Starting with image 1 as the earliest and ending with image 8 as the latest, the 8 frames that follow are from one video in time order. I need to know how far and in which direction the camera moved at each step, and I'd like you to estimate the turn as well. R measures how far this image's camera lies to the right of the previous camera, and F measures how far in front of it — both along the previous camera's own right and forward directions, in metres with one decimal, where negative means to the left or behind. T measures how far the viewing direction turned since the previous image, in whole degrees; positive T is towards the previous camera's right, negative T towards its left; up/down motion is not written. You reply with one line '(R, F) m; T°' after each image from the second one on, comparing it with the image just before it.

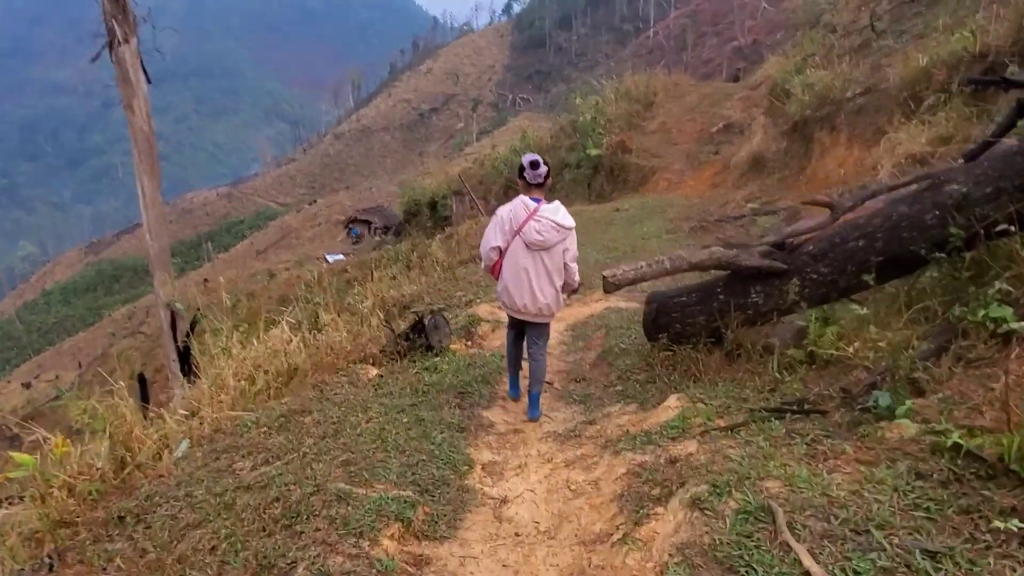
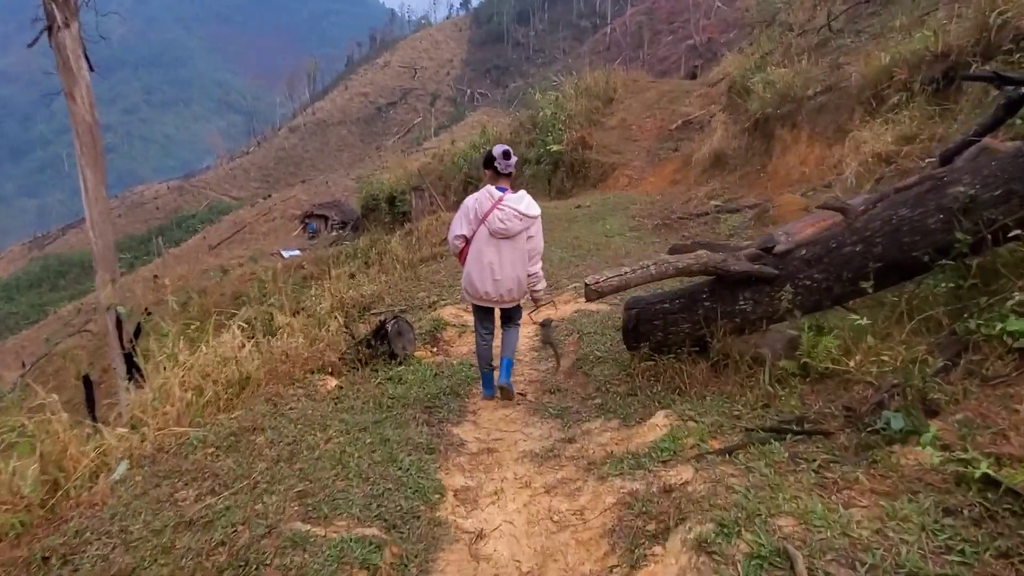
(-0.1, +0.3) m; +3°
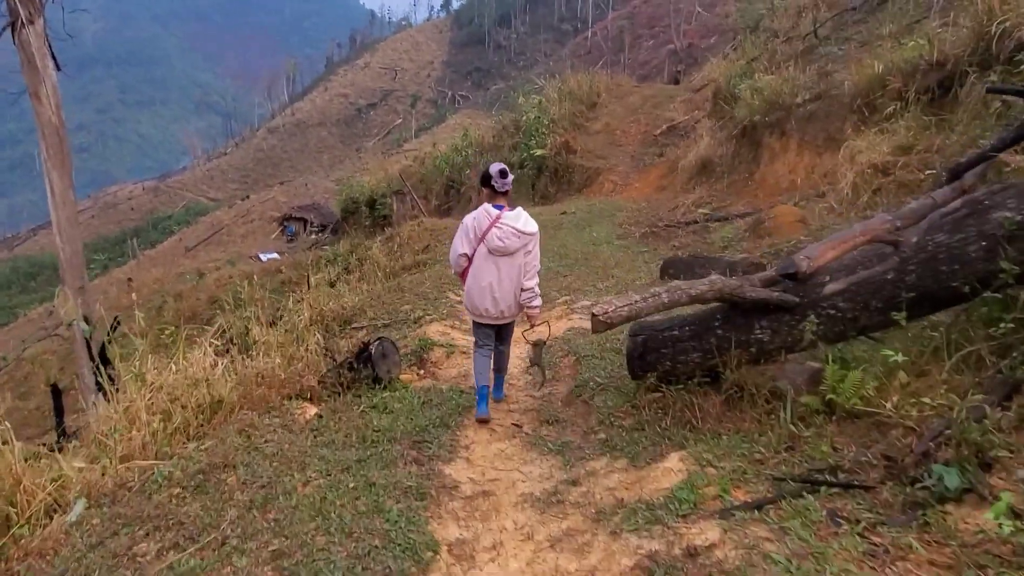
(-0.1, +0.3) m; +2°
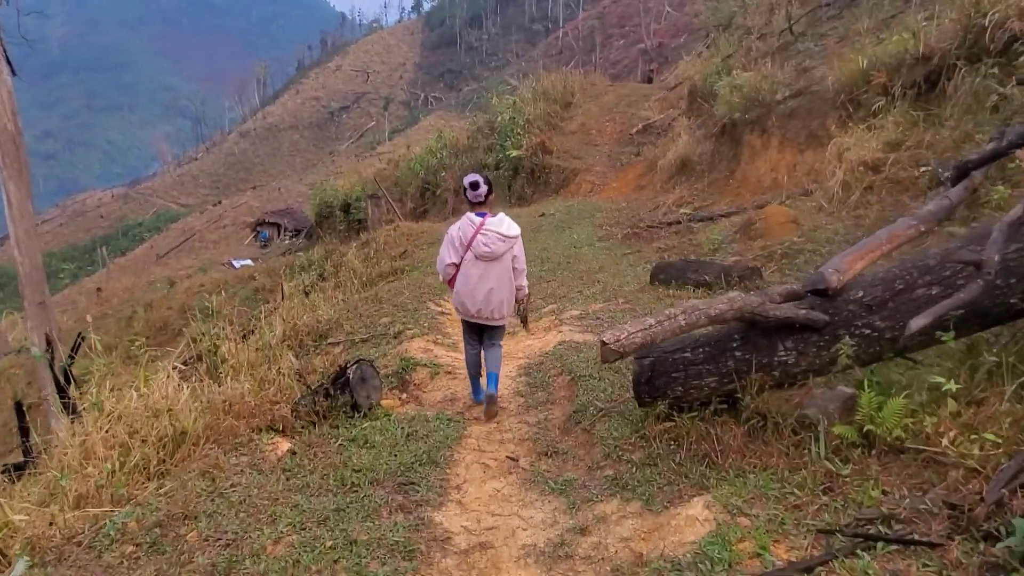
(-0.1, +0.3) m; +2°
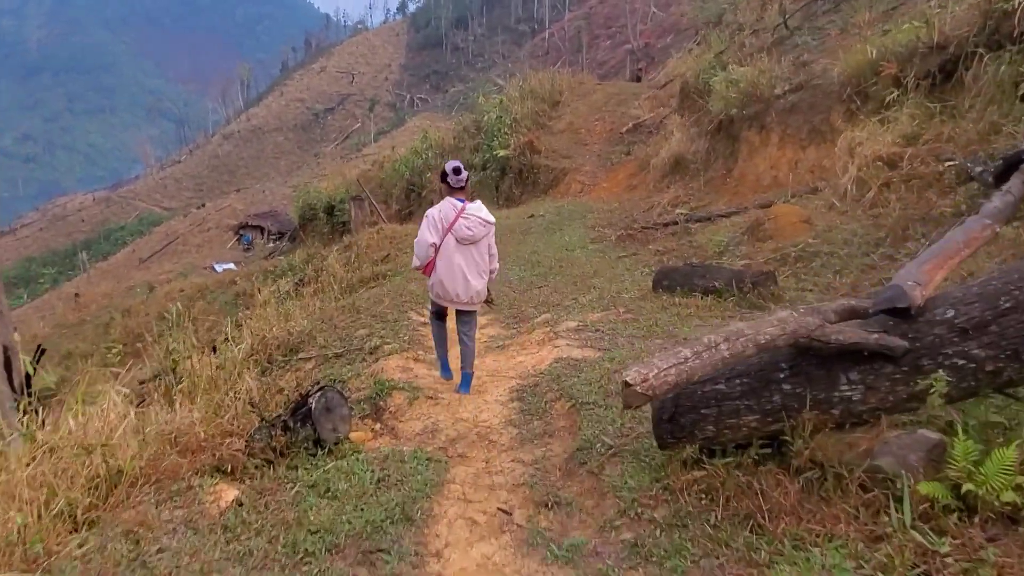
(0.0, +0.6) m; +1°
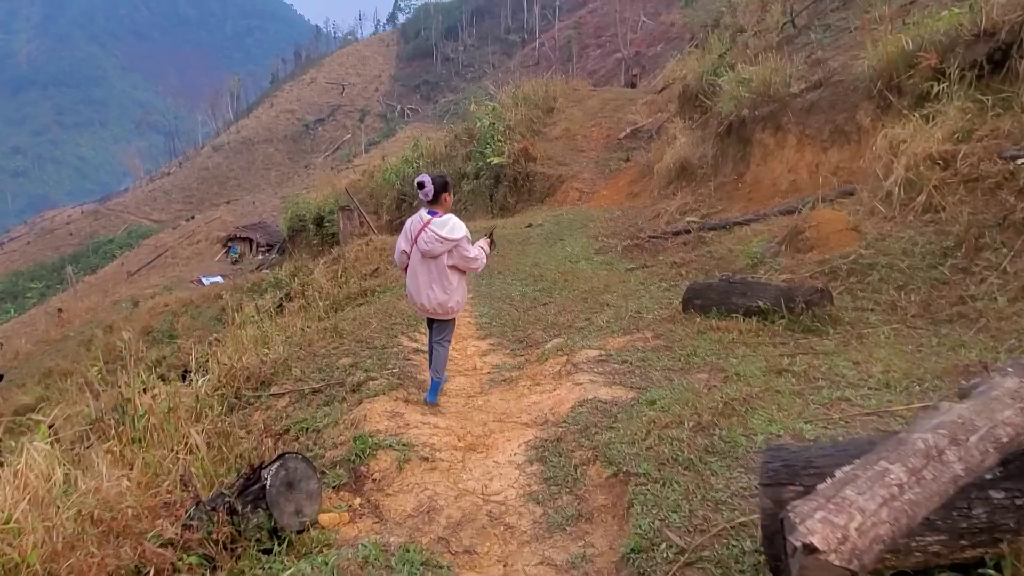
(-0.1, +0.8) m; +1°
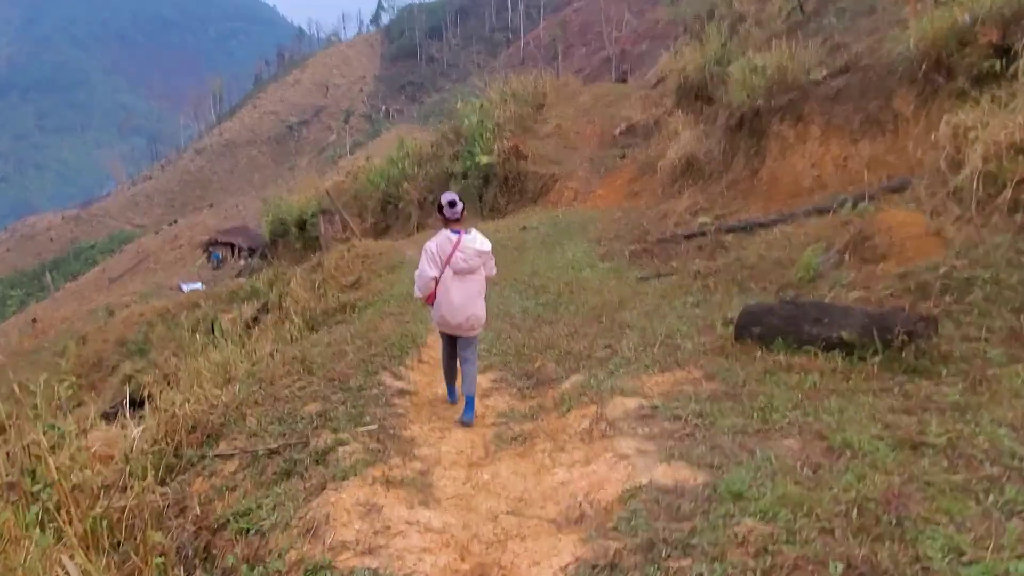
(-0.1, +1.0) m; +1°
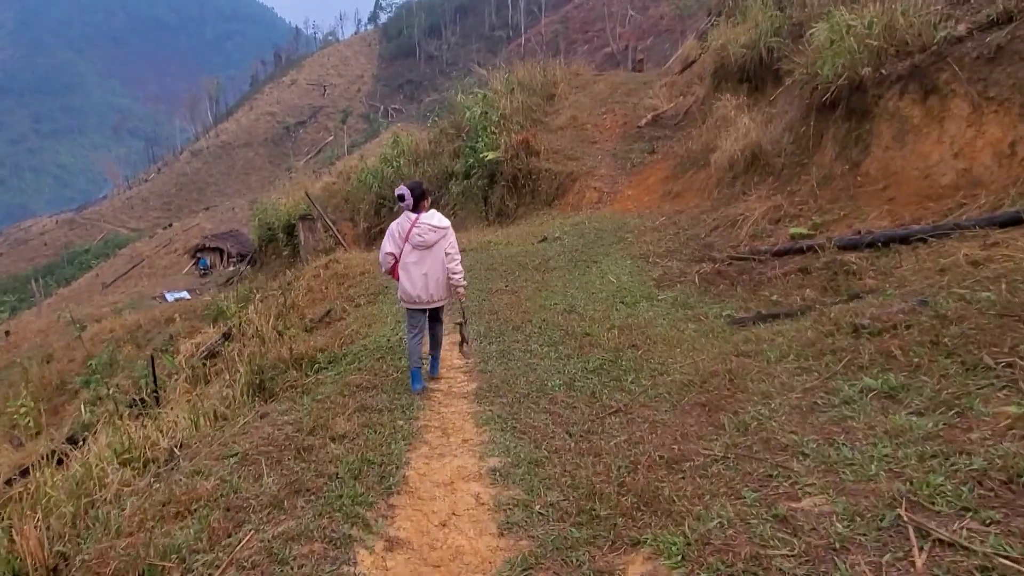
(-0.2, +2.5) m; 0°
